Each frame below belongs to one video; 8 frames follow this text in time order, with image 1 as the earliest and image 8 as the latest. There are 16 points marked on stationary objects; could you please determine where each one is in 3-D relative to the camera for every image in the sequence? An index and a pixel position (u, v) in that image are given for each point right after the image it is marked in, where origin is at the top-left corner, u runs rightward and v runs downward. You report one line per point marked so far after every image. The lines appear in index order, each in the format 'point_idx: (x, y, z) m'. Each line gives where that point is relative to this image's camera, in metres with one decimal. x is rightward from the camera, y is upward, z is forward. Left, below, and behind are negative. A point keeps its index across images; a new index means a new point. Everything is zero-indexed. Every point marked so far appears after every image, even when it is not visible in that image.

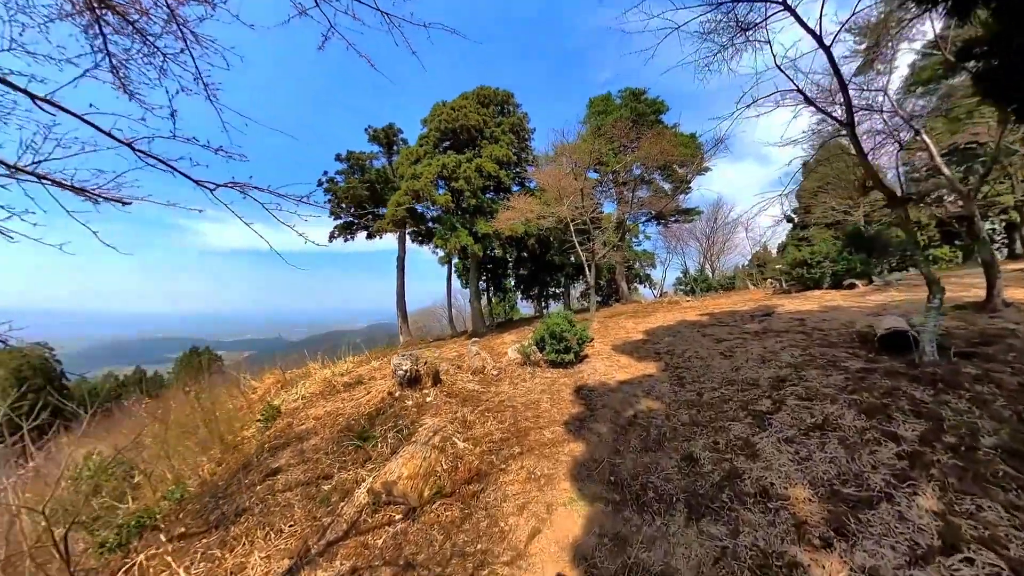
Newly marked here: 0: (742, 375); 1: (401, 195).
0: (+3.1, -1.2, +3.7) m
1: (-4.5, +3.6, +11.0) m
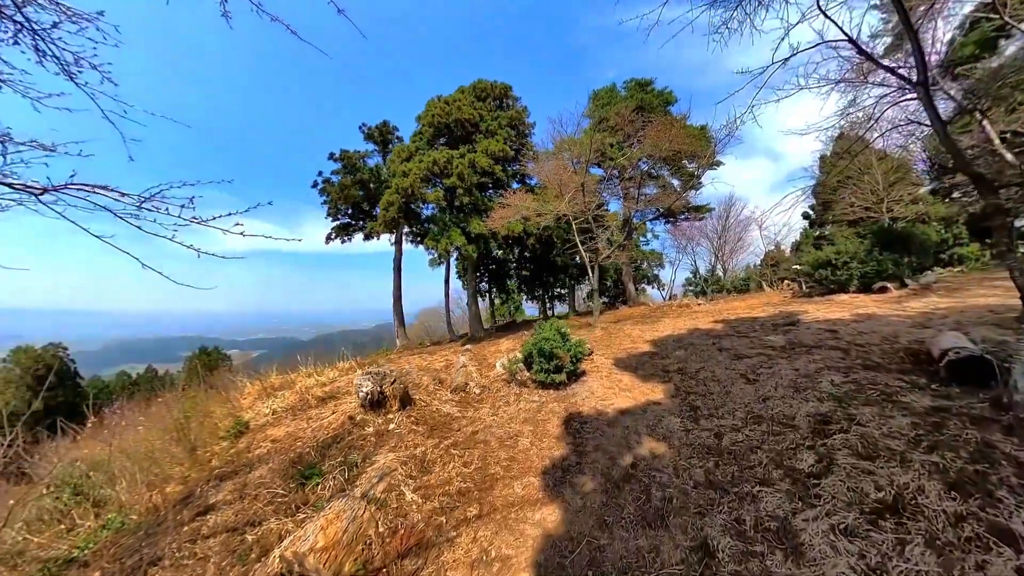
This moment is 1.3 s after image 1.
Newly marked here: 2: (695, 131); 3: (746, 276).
0: (+2.8, -1.3, +3.0) m
1: (-4.6, +3.5, +10.5) m
2: (+6.2, +6.2, +12.1) m
3: (+16.1, +0.8, +19.1) m
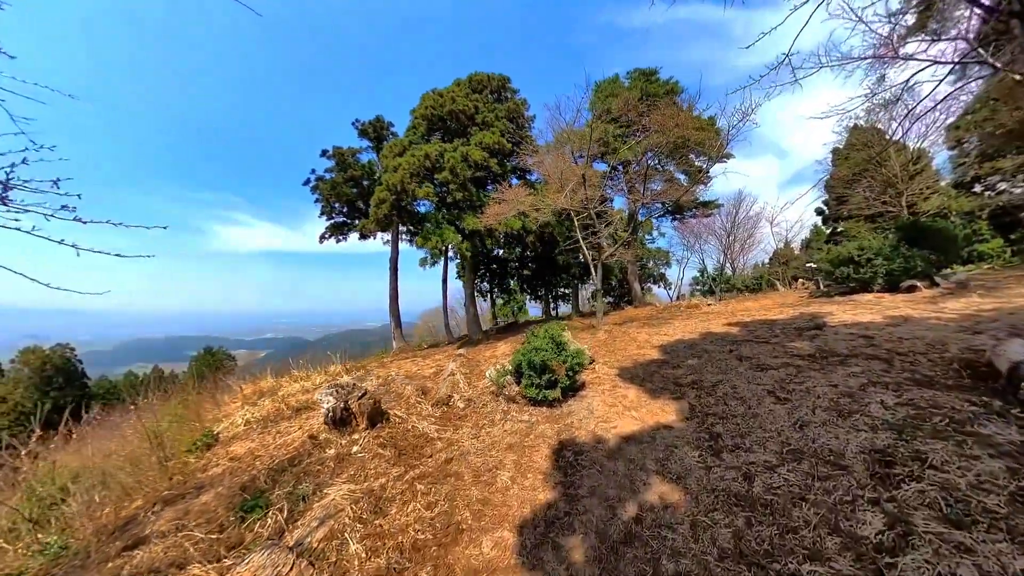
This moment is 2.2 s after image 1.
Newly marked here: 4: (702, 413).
0: (+2.6, -1.3, +2.4) m
1: (-4.7, +3.5, +10.0) m
2: (+6.1, +6.2, +11.4) m
3: (+16.2, +0.9, +18.3) m
4: (+2.1, -1.4, +3.1) m
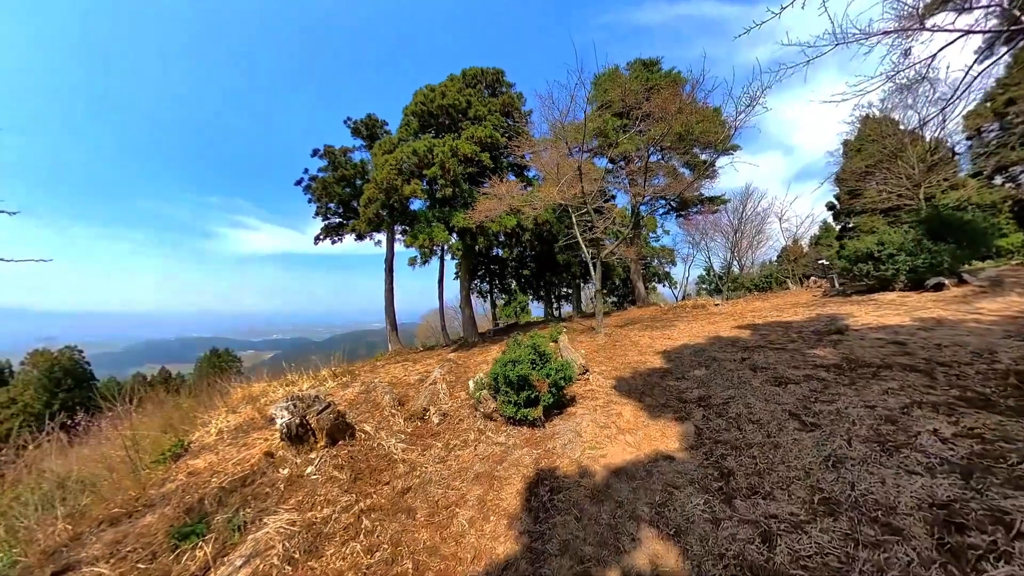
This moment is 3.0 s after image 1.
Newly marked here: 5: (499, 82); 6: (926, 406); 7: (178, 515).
0: (+2.3, -1.3, +1.9) m
1: (-4.9, +3.4, +9.6) m
2: (+5.9, +6.2, +10.9) m
3: (+16.1, +1.0, +17.5) m
4: (+1.9, -1.4, +2.6) m
5: (-0.5, +8.3, +11.2) m
6: (+3.9, -1.1, +2.6) m
7: (-3.8, -2.6, +3.2) m
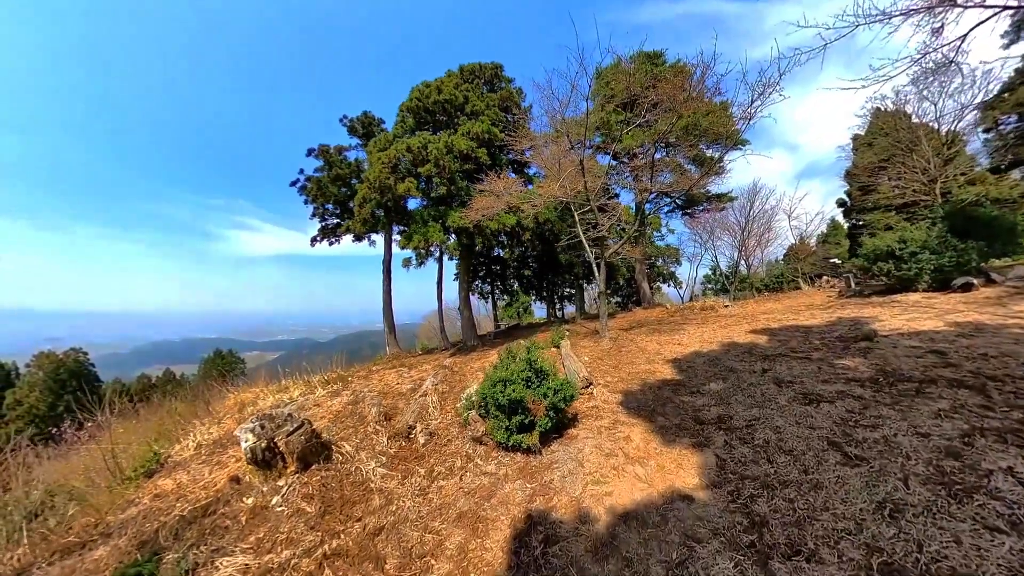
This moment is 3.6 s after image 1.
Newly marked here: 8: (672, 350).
0: (+2.2, -1.4, +1.5) m
1: (-4.9, +3.3, +9.3) m
2: (+5.9, +6.2, +10.4) m
3: (+16.2, +1.0, +17.0) m
4: (+1.8, -1.5, +2.2) m
5: (-0.5, +8.2, +10.9) m
6: (+3.8, -1.1, +2.2) m
7: (-3.9, -2.7, +2.8) m
8: (+3.2, -1.2, +5.5) m
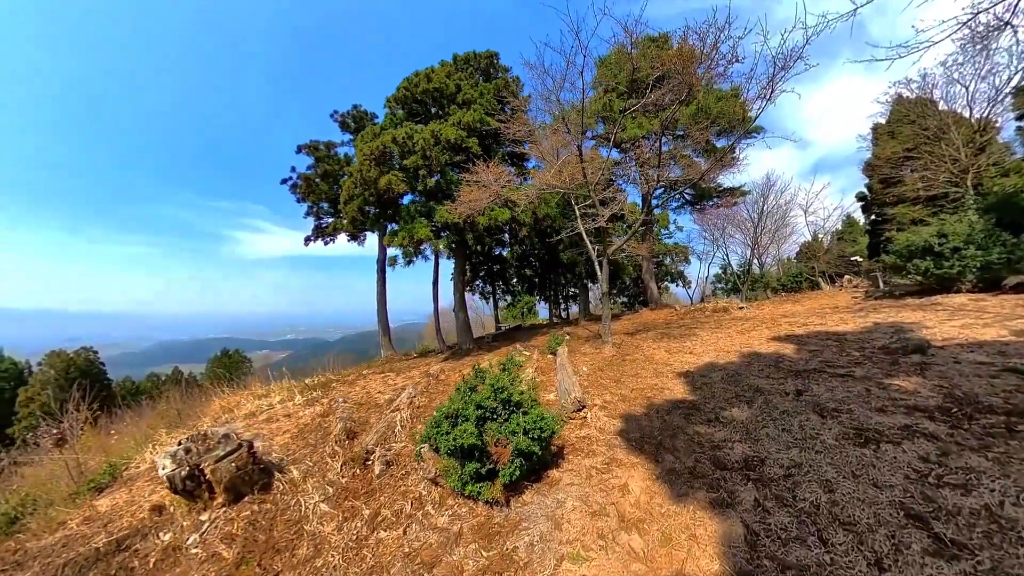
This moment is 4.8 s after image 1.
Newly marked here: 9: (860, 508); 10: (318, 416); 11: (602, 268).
0: (+1.9, -1.4, +0.8) m
1: (-5.1, +3.3, +8.8) m
2: (+5.7, +6.2, +9.6) m
3: (+16.2, +1.0, +16.0) m
4: (+1.5, -1.5, +1.5) m
5: (-0.7, +8.2, +10.2) m
6: (+3.5, -1.2, +1.5) m
7: (-4.2, -2.8, +2.3) m
8: (+3.0, -1.3, +4.8) m
9: (+2.1, -1.4, +1.7) m
10: (-4.0, -2.6, +5.7) m
11: (+3.0, +0.6, +9.2) m
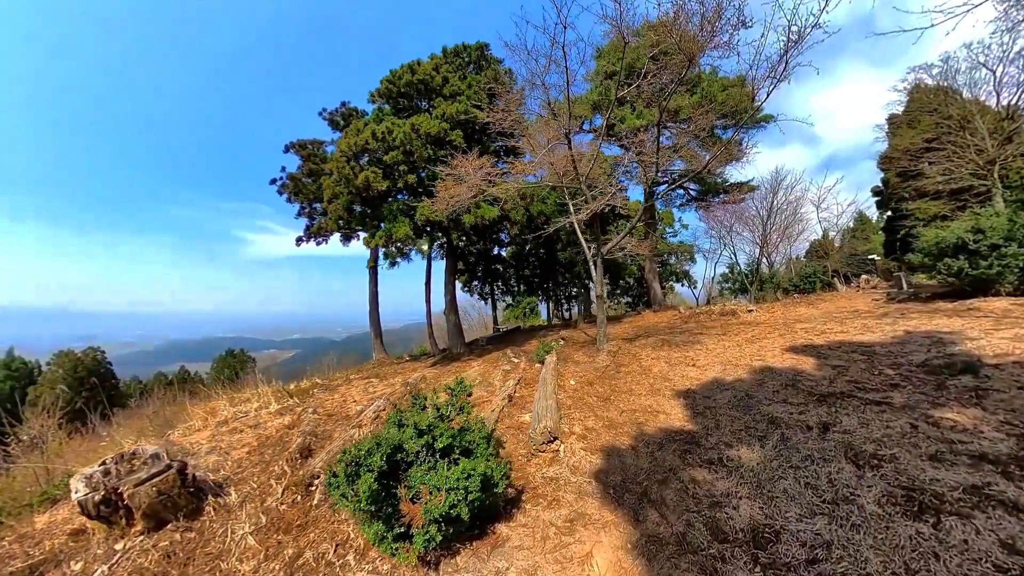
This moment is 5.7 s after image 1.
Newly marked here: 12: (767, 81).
0: (+1.4, -1.5, +0.2) m
1: (-5.4, +3.2, +8.3) m
2: (+5.4, +6.1, +9.0) m
3: (+16.0, +1.0, +15.1) m
4: (+1.0, -1.6, +1.0) m
5: (-1.0, +8.2, +9.6) m
6: (+3.0, -1.3, +0.9) m
7: (-4.6, -2.9, +1.8) m
8: (+2.6, -1.3, +4.2) m
9: (+1.7, -1.5, +1.1) m
10: (-4.3, -2.6, +5.2) m
11: (+2.7, +0.6, +8.6) m
12: (+4.4, +3.6, +4.9) m
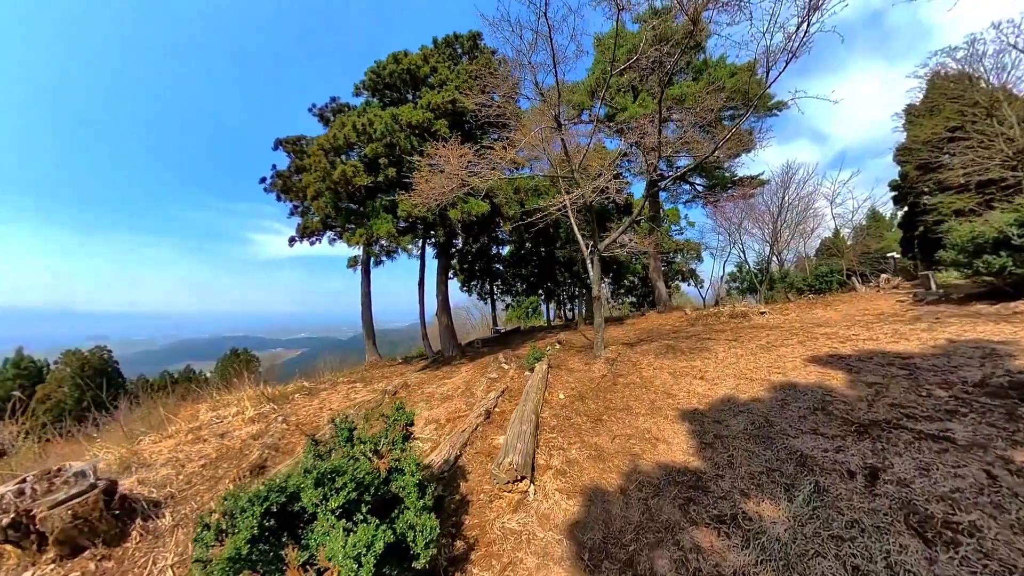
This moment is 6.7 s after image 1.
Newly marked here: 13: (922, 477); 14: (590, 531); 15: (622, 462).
0: (+1.1, -1.6, -0.3) m
1: (-5.6, +3.2, +7.9) m
2: (+5.2, +6.1, +8.3) m
3: (+15.9, +1.0, +14.3) m
4: (+0.7, -1.7, +0.4) m
5: (-1.2, +8.1, +9.1) m
6: (+2.7, -1.3, +0.3) m
7: (-4.9, -2.9, +1.4) m
8: (+2.3, -1.4, +3.7) m
9: (+1.4, -1.5, +0.6) m
10: (-4.6, -2.7, +4.8) m
11: (+2.5, +0.6, +8.0) m
12: (+4.2, +3.6, +4.3) m
13: (+2.7, -1.3, +1.8) m
14: (+0.7, -1.6, +1.8) m
15: (+1.1, -1.6, +2.4) m
